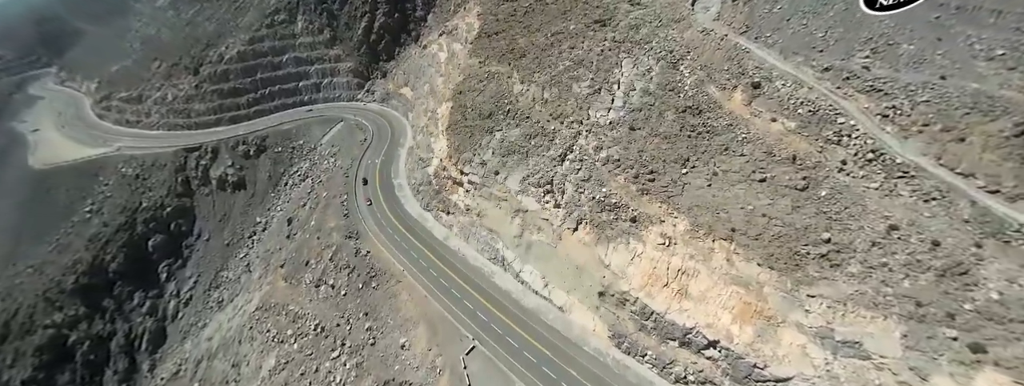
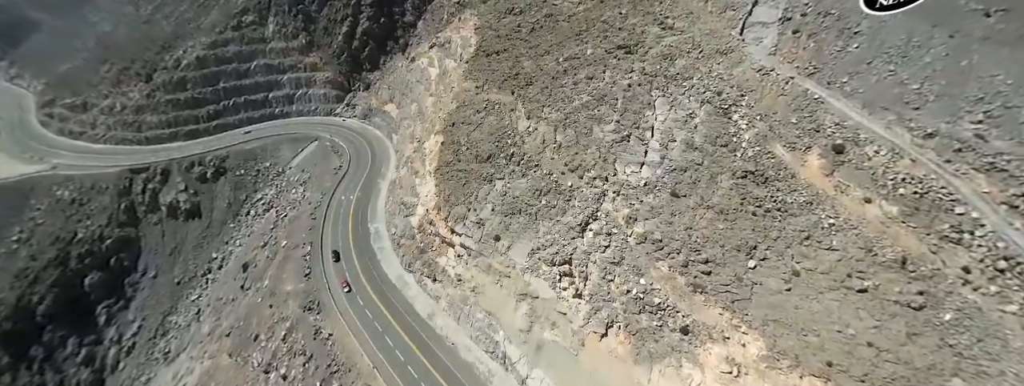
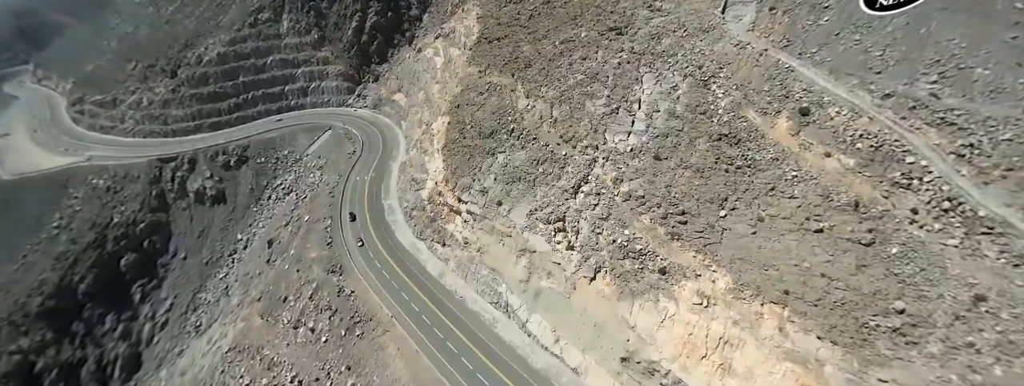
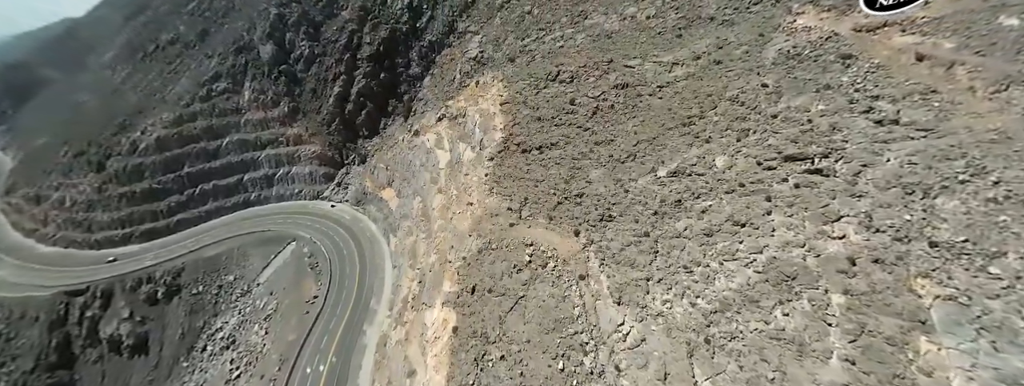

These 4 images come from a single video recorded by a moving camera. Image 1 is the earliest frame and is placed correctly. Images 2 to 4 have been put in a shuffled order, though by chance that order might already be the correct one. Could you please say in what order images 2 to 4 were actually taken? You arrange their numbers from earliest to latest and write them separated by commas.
3, 2, 4
